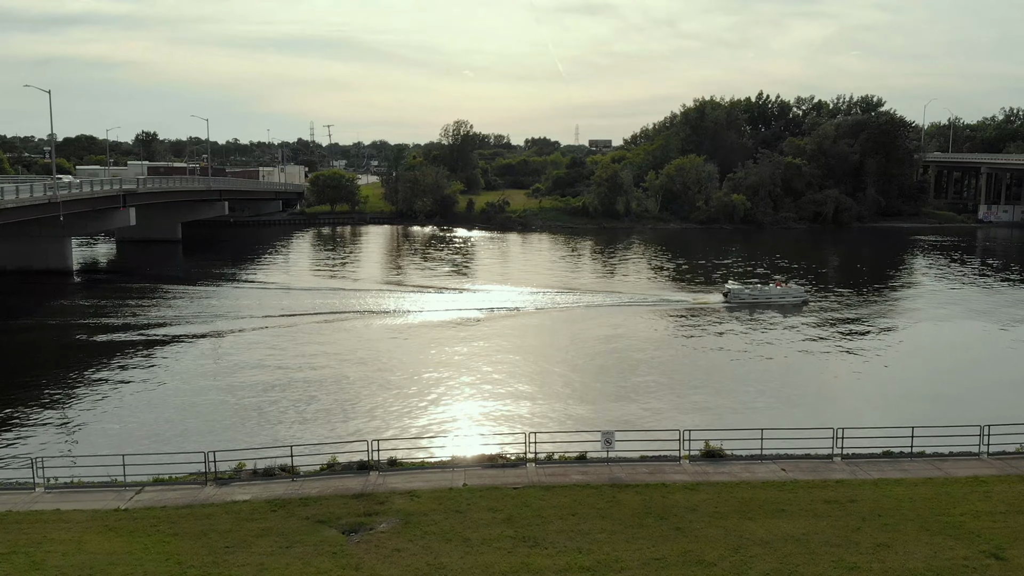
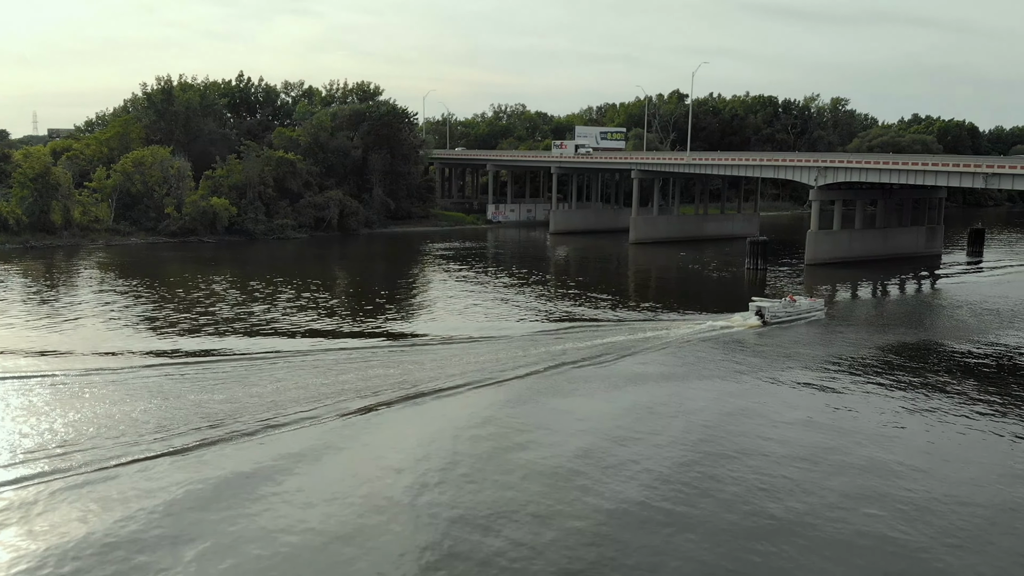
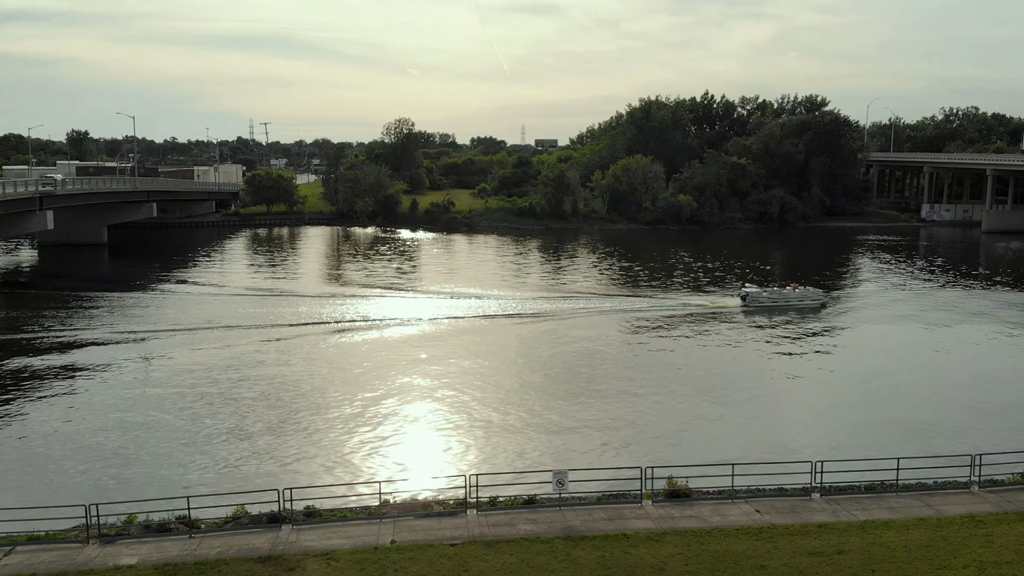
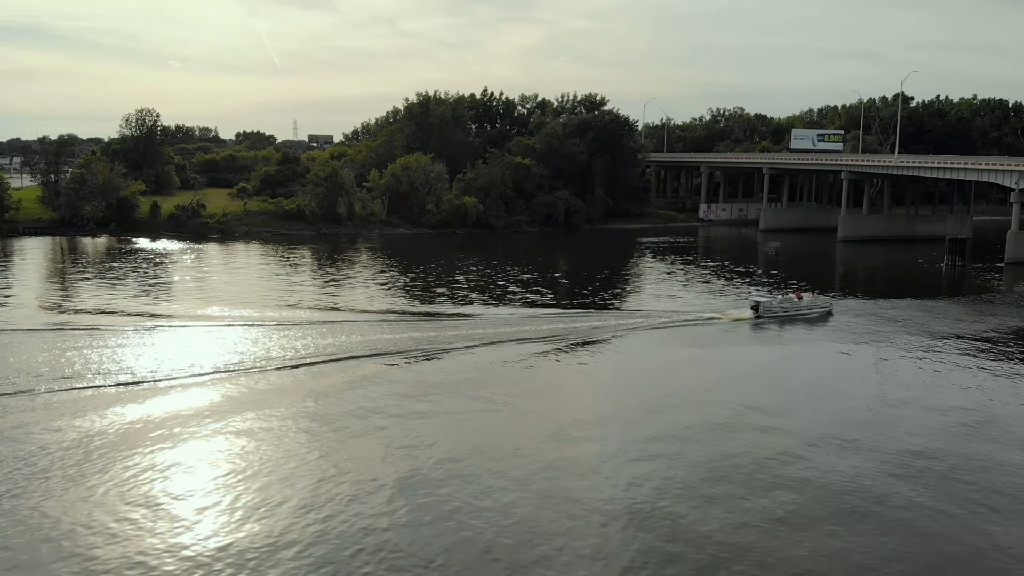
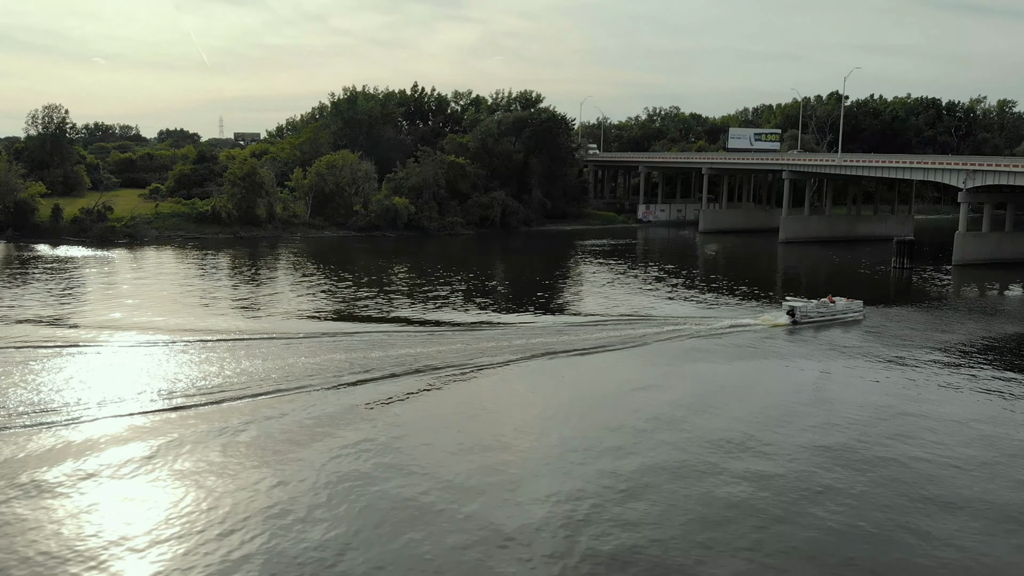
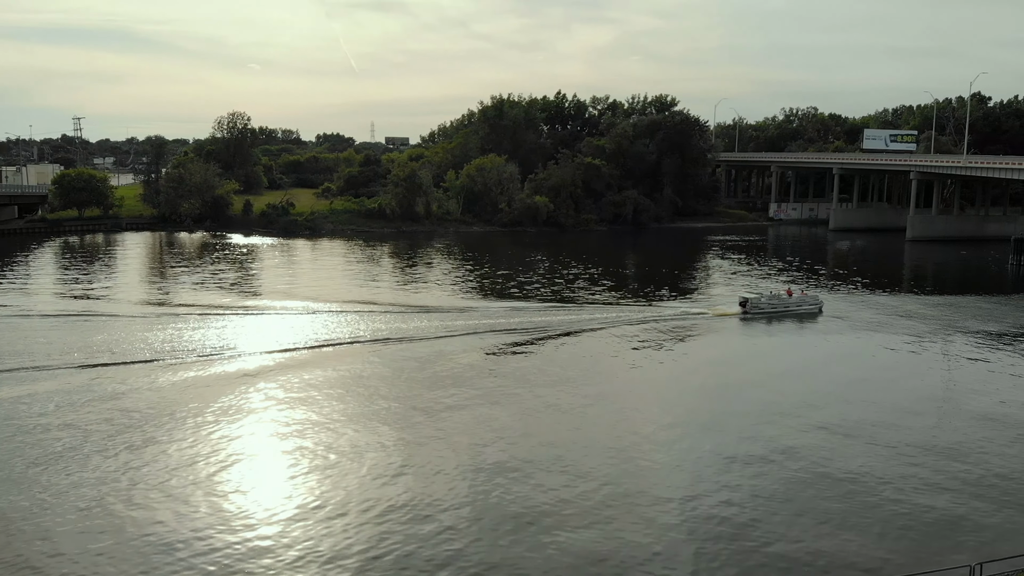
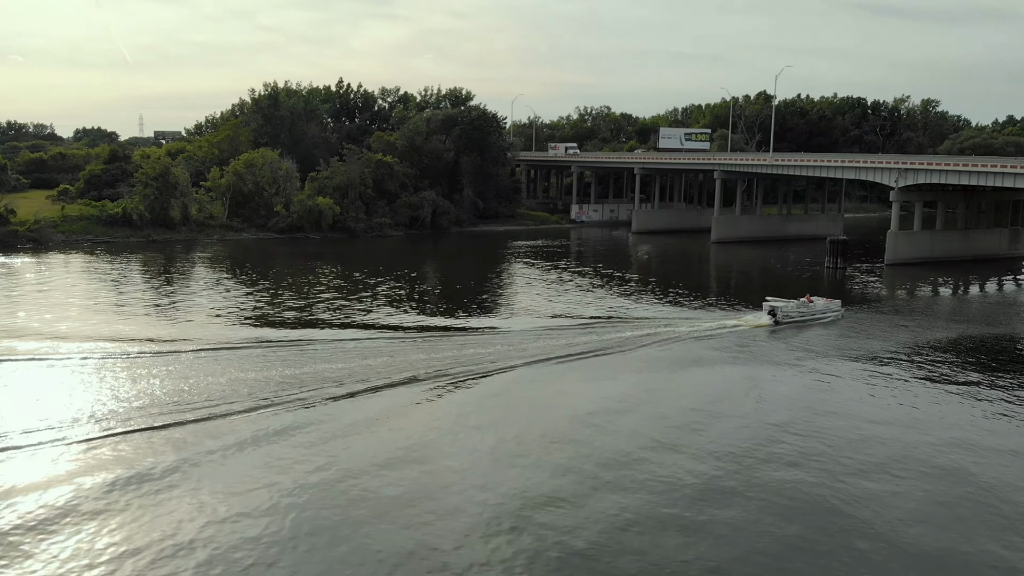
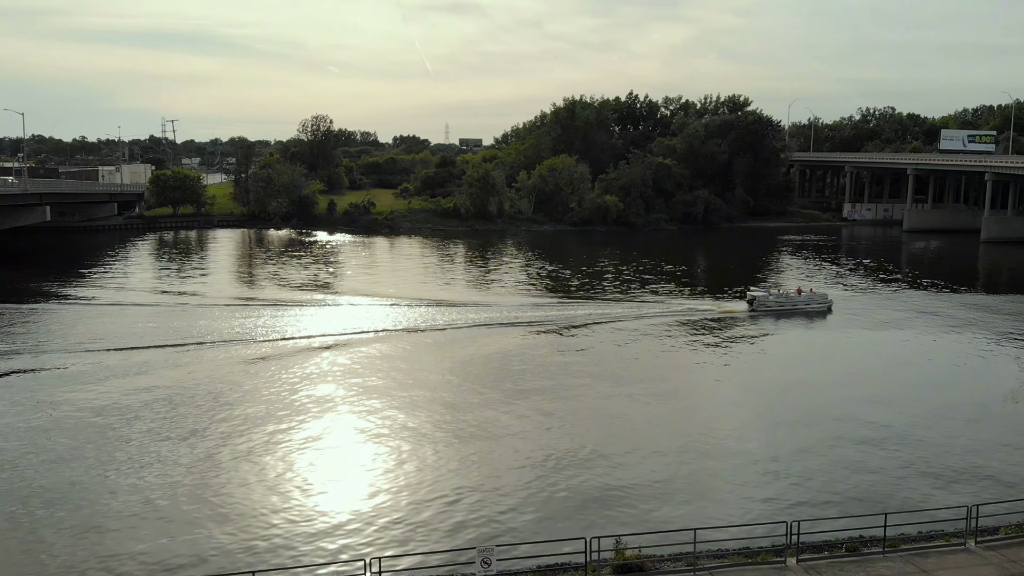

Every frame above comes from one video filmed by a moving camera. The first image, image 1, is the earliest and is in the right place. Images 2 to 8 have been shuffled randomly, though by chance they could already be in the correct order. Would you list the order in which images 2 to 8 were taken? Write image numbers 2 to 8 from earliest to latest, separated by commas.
3, 8, 6, 4, 5, 7, 2
